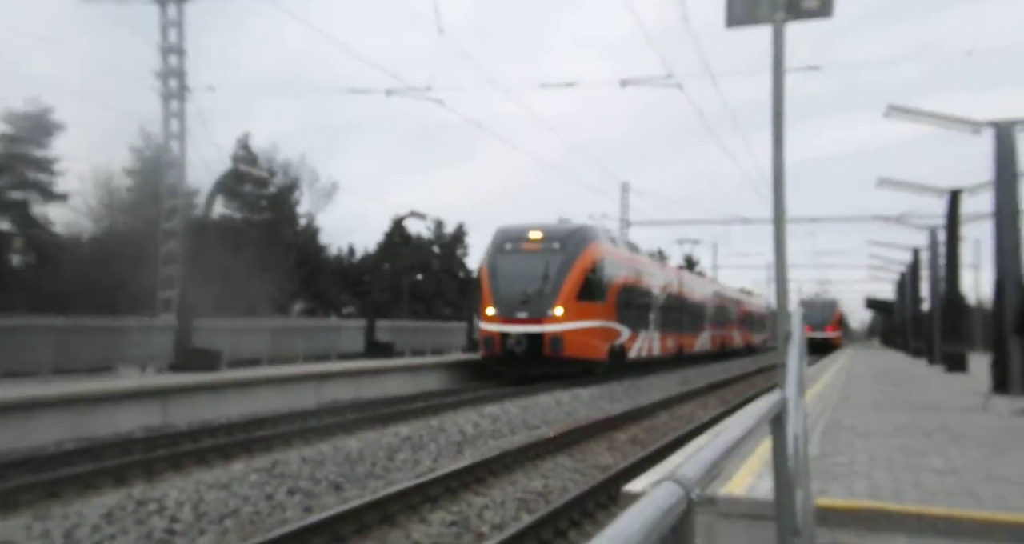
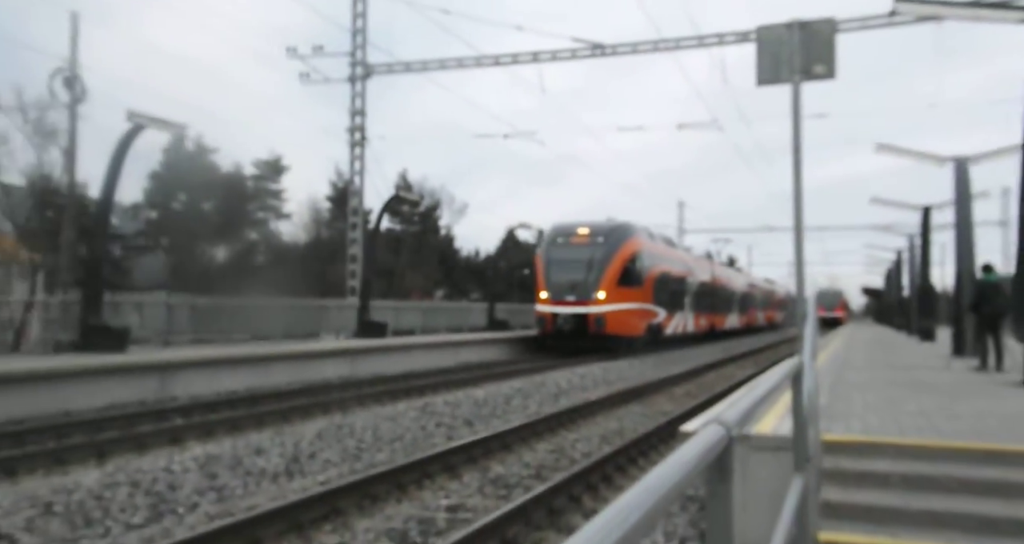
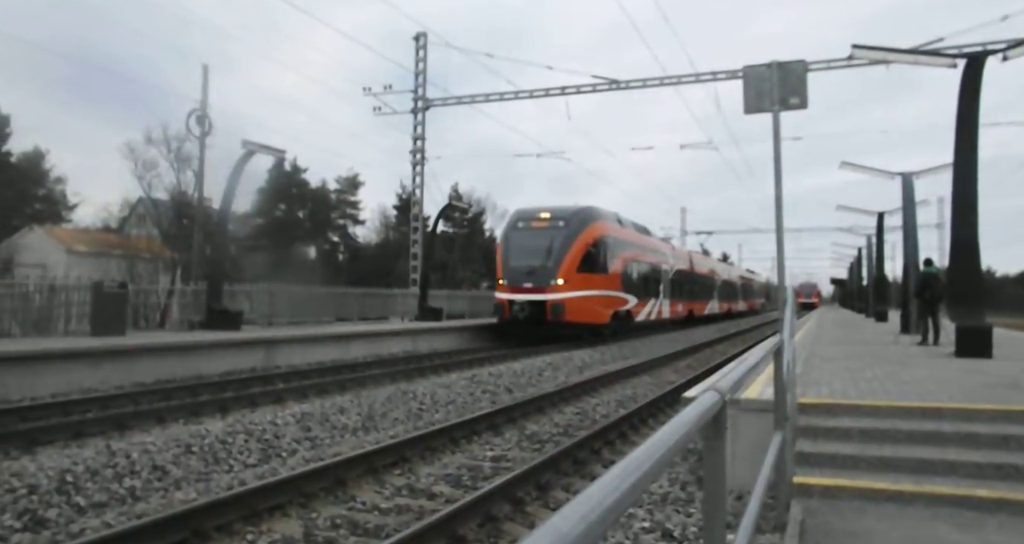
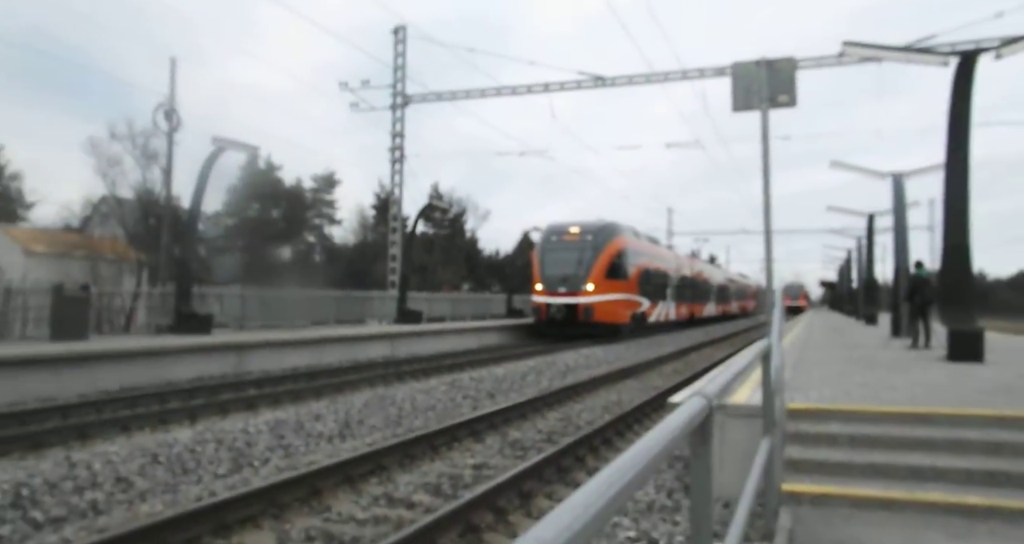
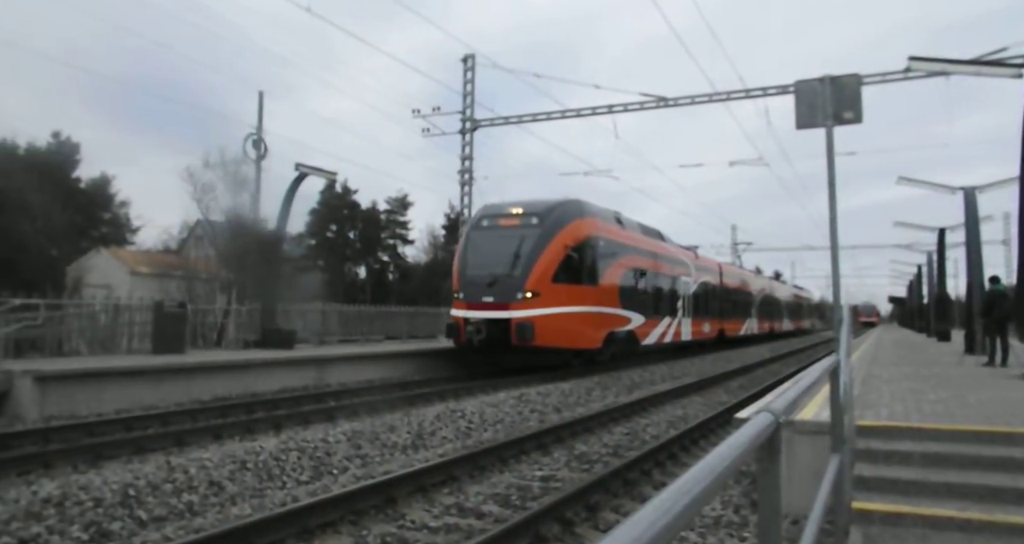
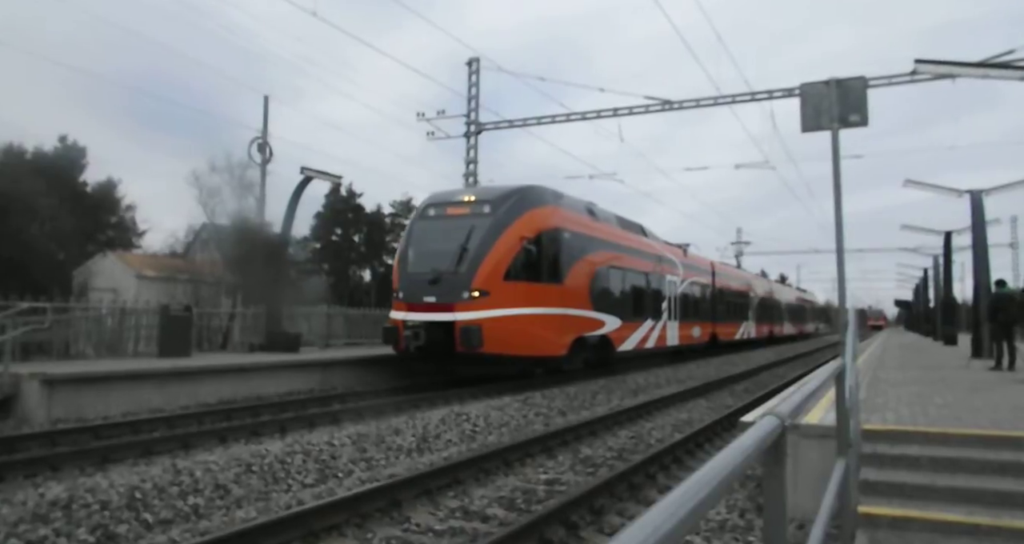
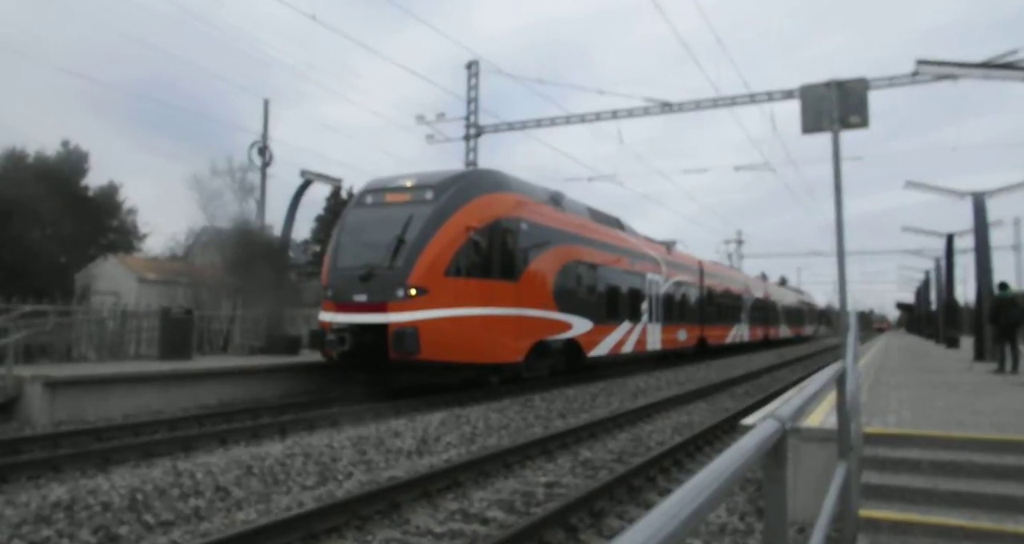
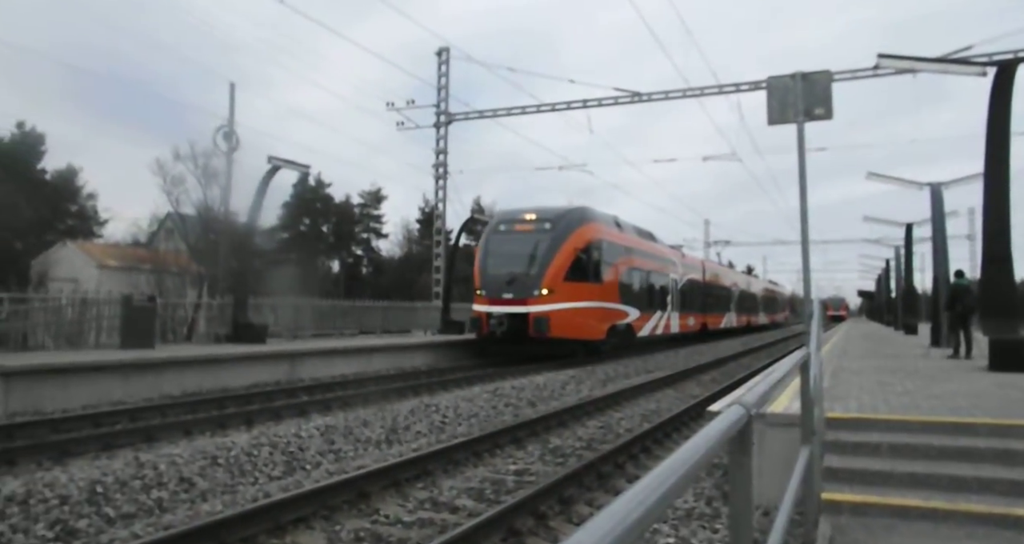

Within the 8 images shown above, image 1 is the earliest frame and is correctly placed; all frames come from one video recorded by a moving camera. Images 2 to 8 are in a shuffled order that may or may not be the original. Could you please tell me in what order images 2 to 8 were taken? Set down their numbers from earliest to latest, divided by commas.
2, 4, 3, 8, 5, 6, 7
